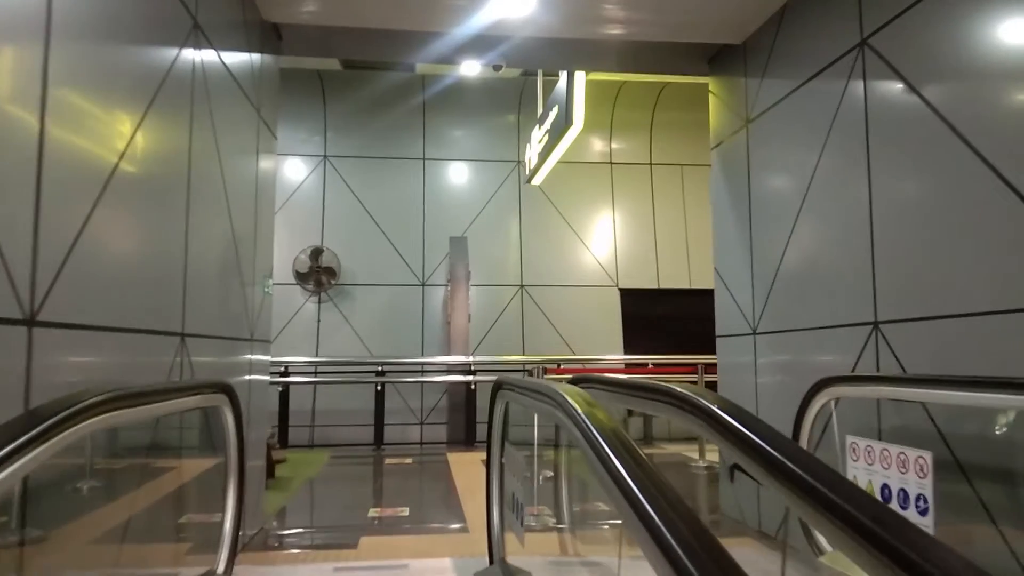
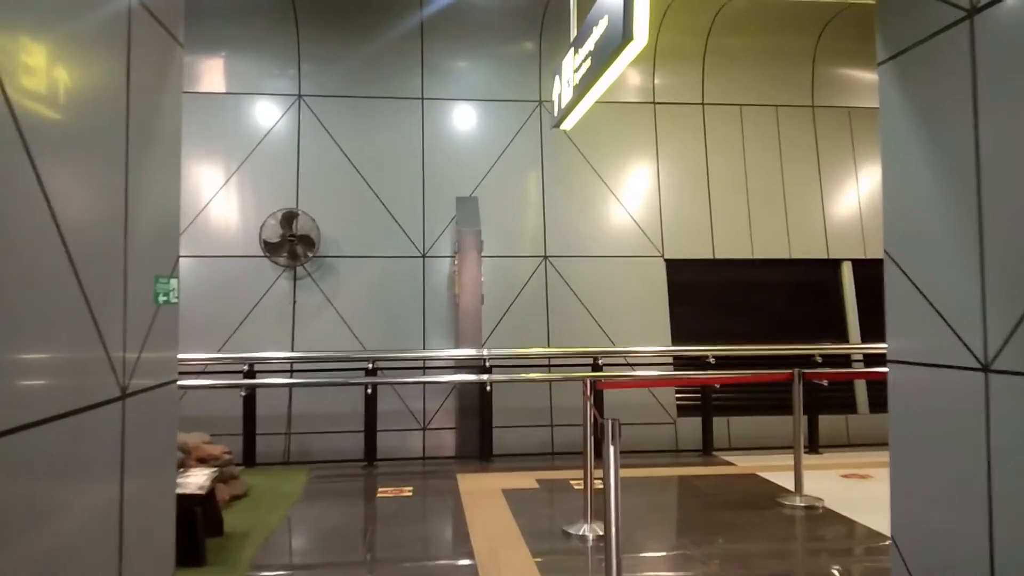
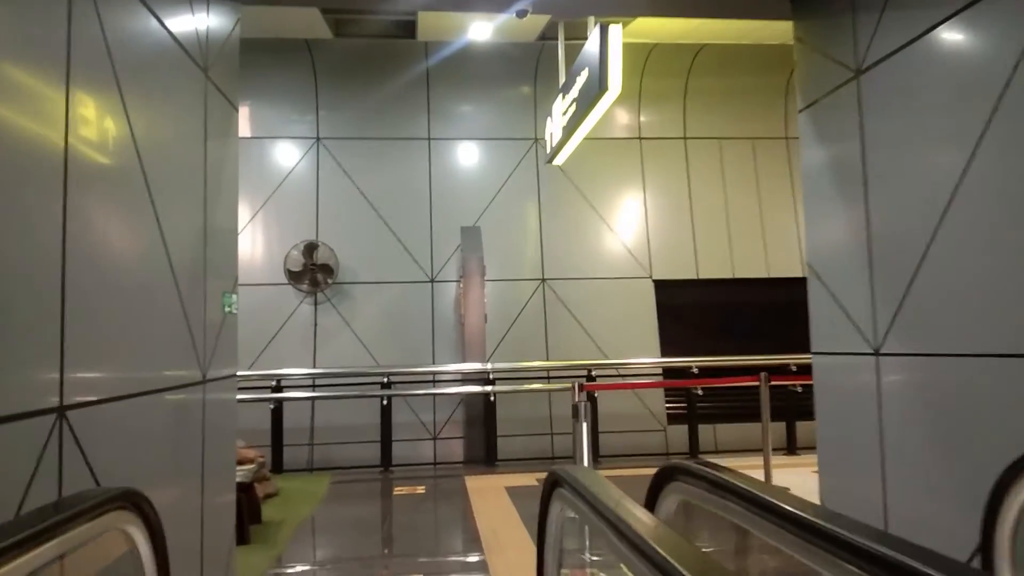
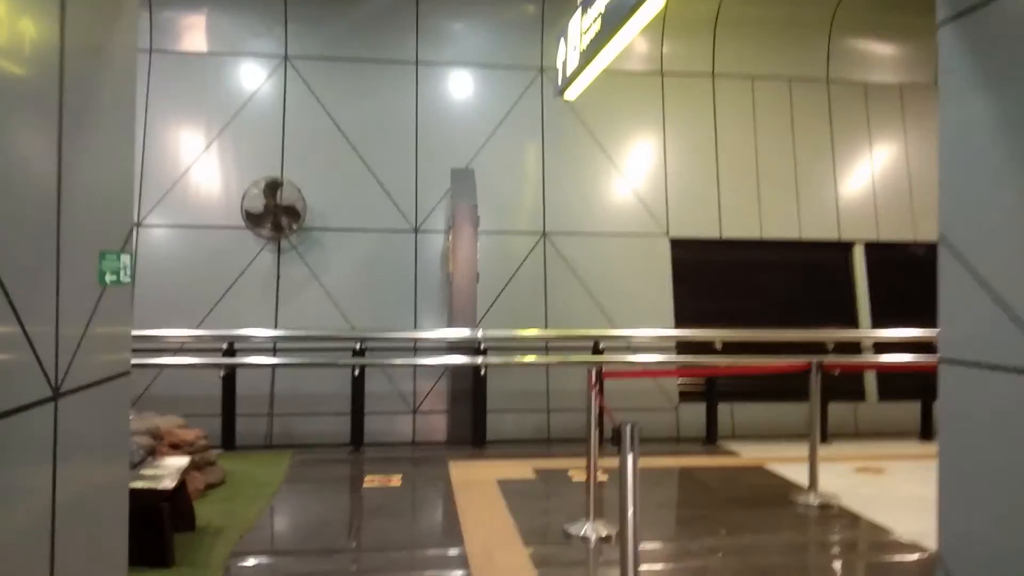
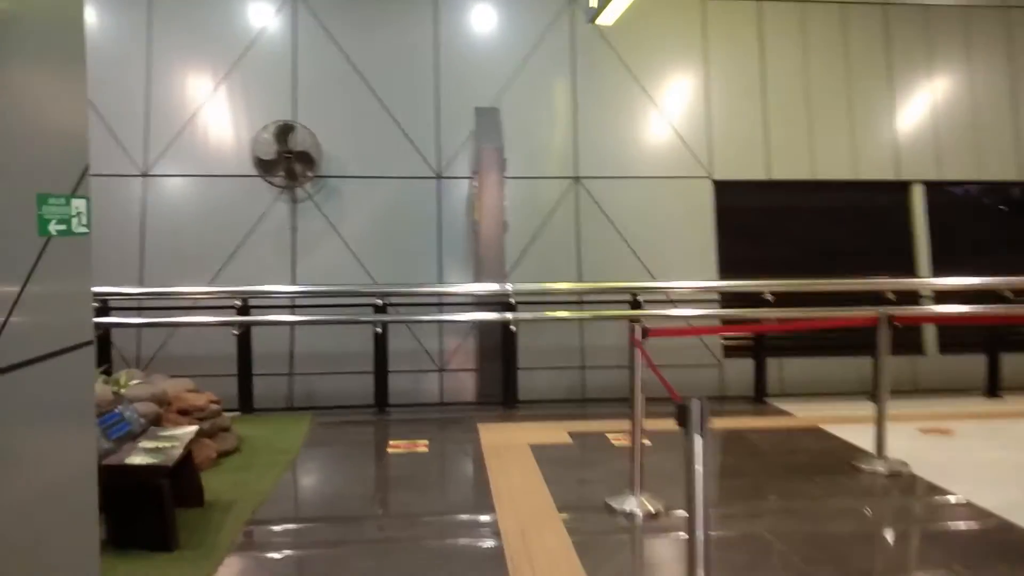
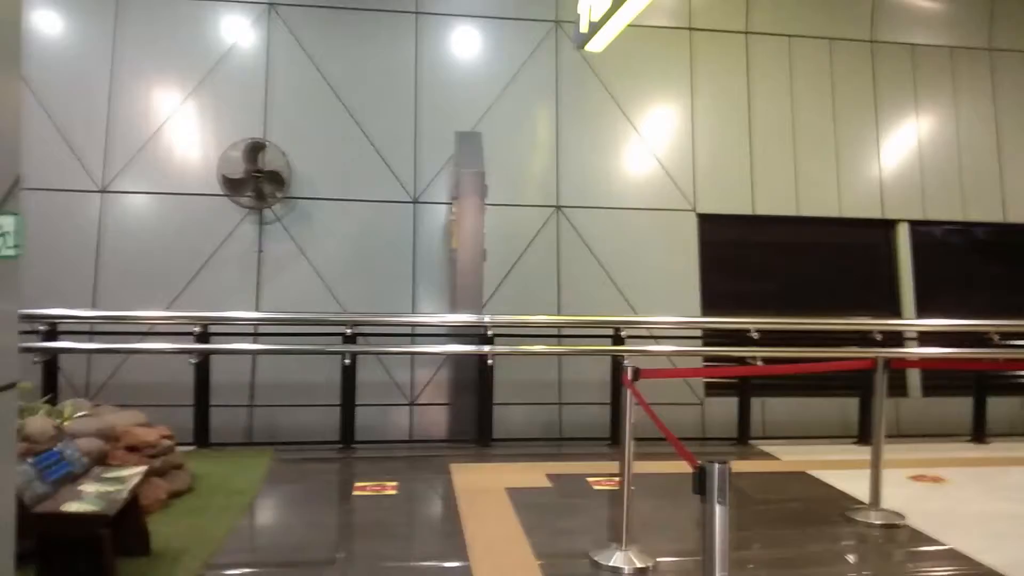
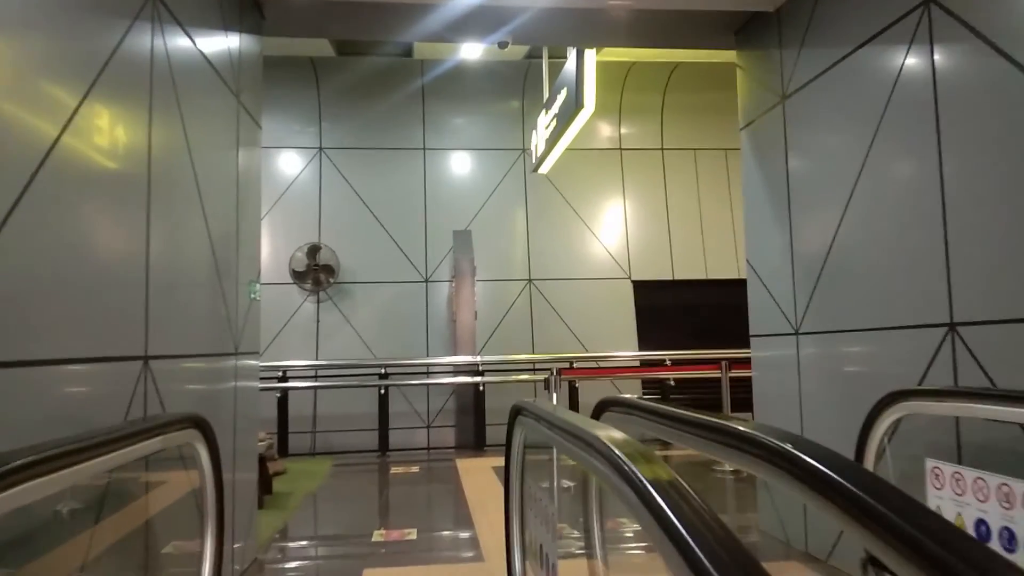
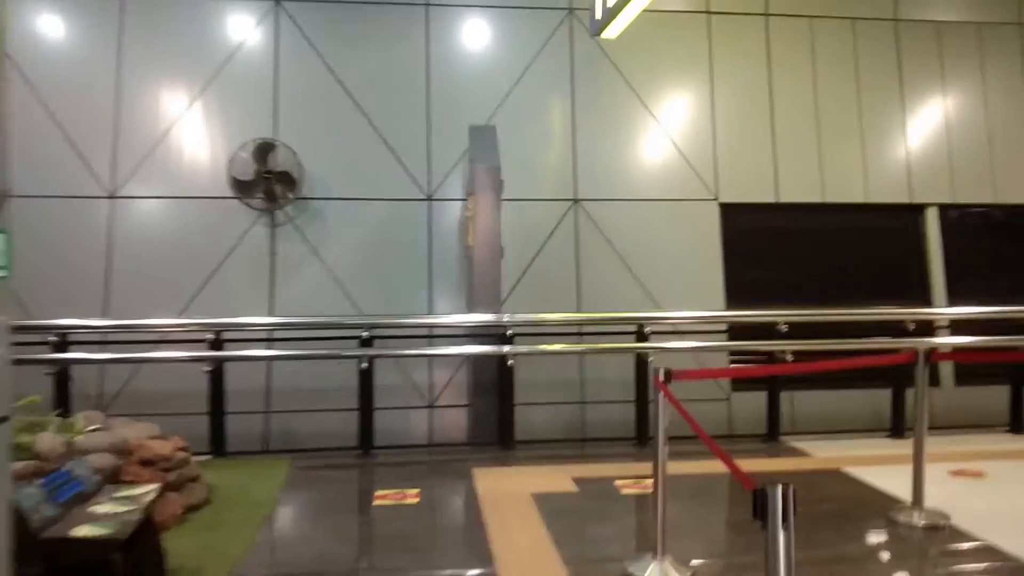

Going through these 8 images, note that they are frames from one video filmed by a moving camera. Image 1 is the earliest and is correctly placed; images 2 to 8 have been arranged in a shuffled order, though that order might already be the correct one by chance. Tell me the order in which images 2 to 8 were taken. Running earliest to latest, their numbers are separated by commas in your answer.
7, 3, 2, 4, 5, 6, 8
